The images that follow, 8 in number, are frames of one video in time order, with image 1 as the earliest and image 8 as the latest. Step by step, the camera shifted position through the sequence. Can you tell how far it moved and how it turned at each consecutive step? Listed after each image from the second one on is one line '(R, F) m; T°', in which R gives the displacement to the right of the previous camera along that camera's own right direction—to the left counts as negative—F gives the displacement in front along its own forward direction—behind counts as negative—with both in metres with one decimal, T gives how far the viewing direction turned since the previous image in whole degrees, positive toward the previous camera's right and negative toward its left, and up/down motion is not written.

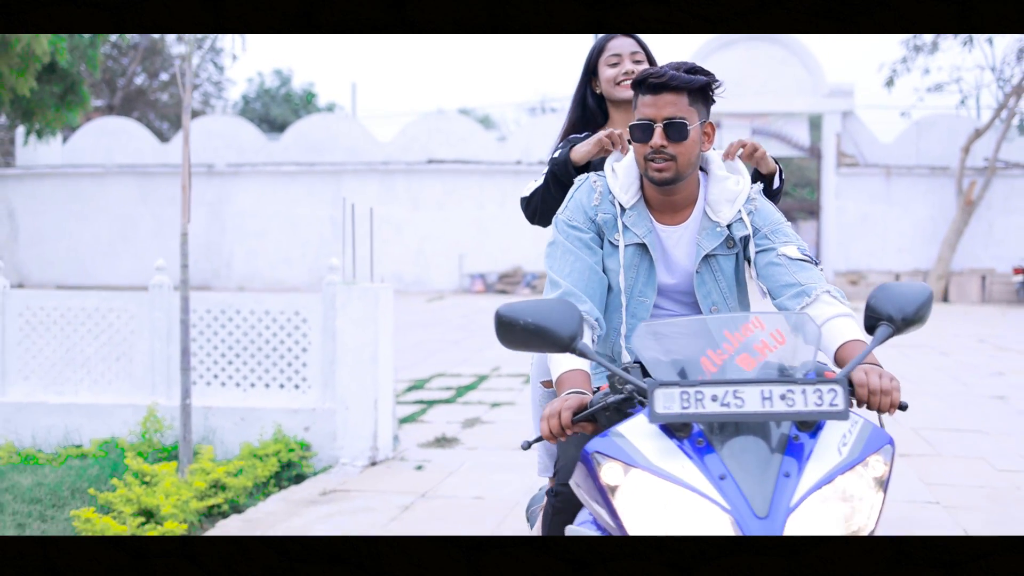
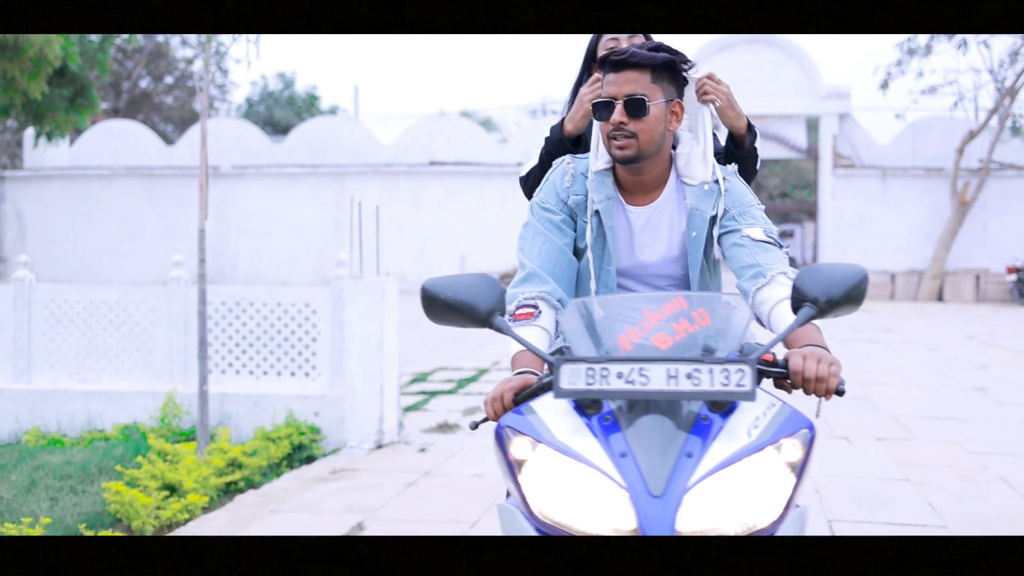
(0.0, -0.3) m; 0°
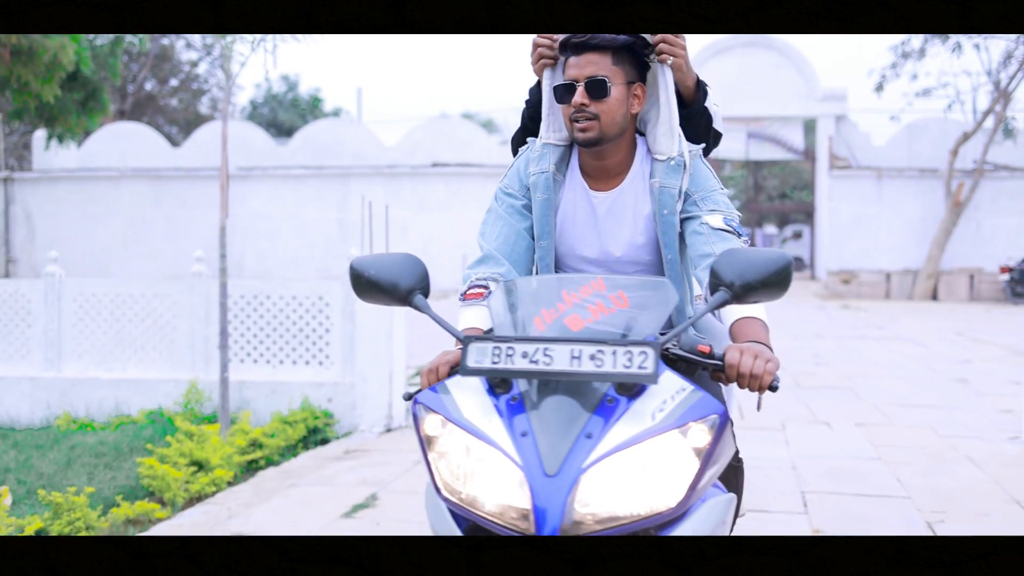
(0.0, -0.4) m; 0°
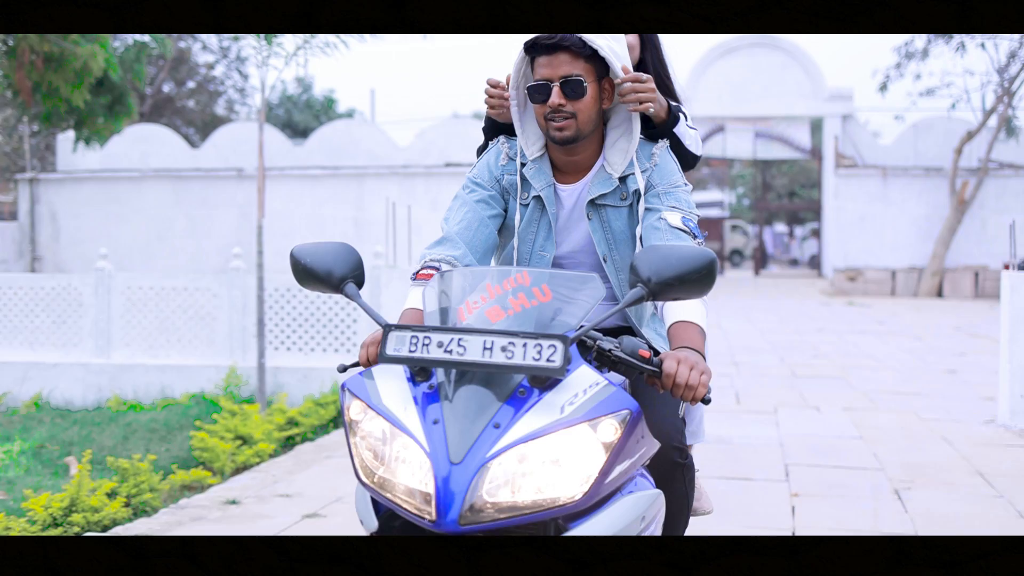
(0.0, -0.5) m; 0°
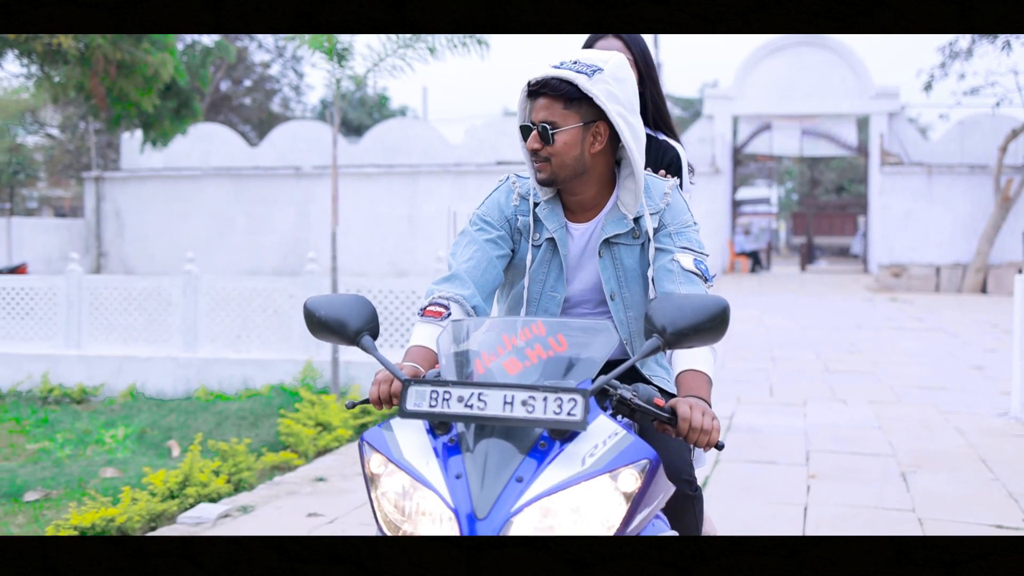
(0.0, -0.6) m; -2°
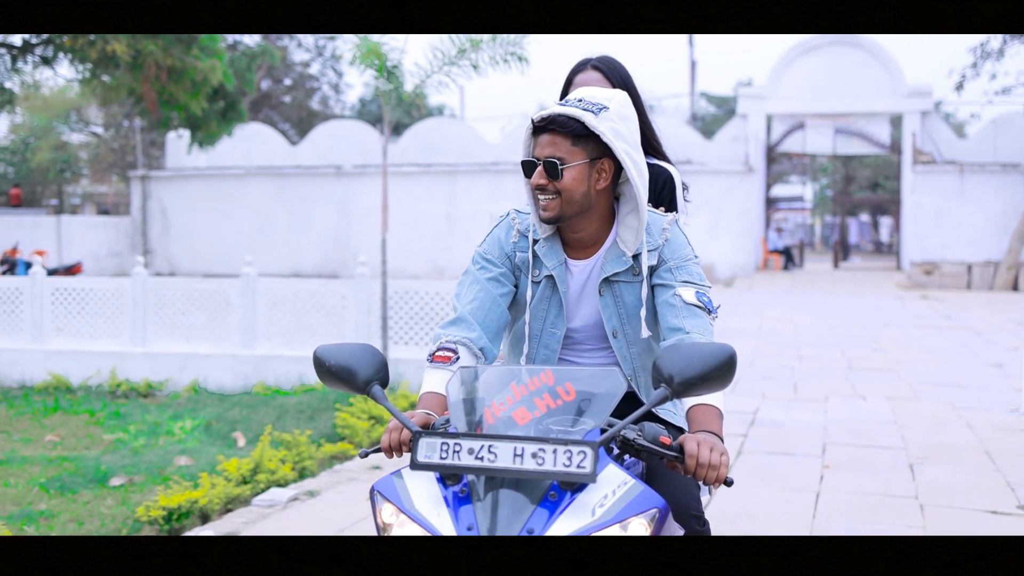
(0.0, -0.5) m; -1°
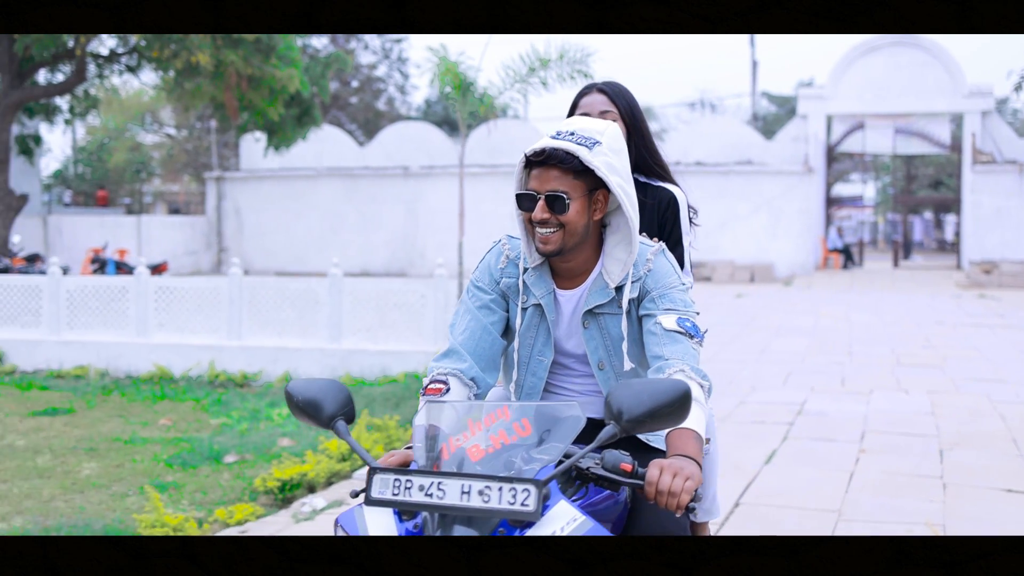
(0.0, -0.6) m; -2°
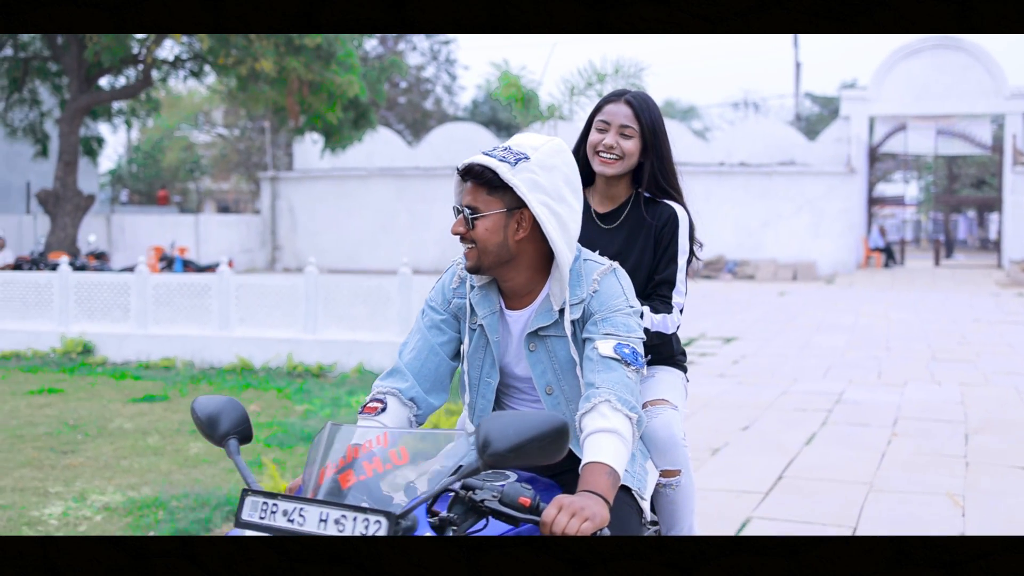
(-0.1, -0.6) m; -2°
